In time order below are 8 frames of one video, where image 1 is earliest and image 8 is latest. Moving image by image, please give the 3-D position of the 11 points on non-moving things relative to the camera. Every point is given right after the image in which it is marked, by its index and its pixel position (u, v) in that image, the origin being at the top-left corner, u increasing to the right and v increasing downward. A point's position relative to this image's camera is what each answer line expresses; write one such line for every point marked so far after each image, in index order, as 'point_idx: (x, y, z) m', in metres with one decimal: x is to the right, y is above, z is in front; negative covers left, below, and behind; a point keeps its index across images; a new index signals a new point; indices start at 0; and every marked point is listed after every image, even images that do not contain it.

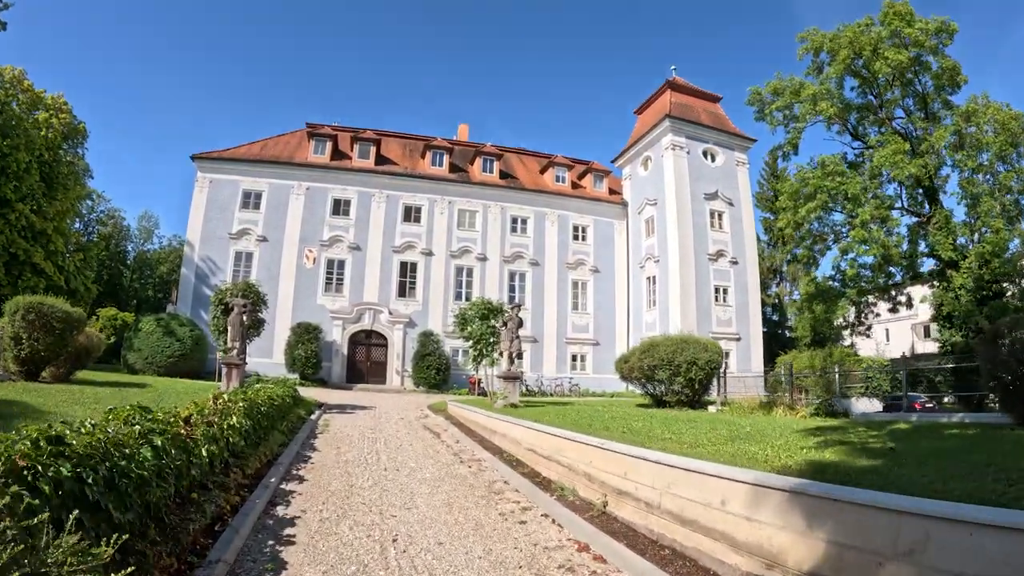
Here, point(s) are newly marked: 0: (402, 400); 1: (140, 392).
0: (-3.0, -2.9, +15.0) m
1: (-6.2, -1.8, +9.9) m
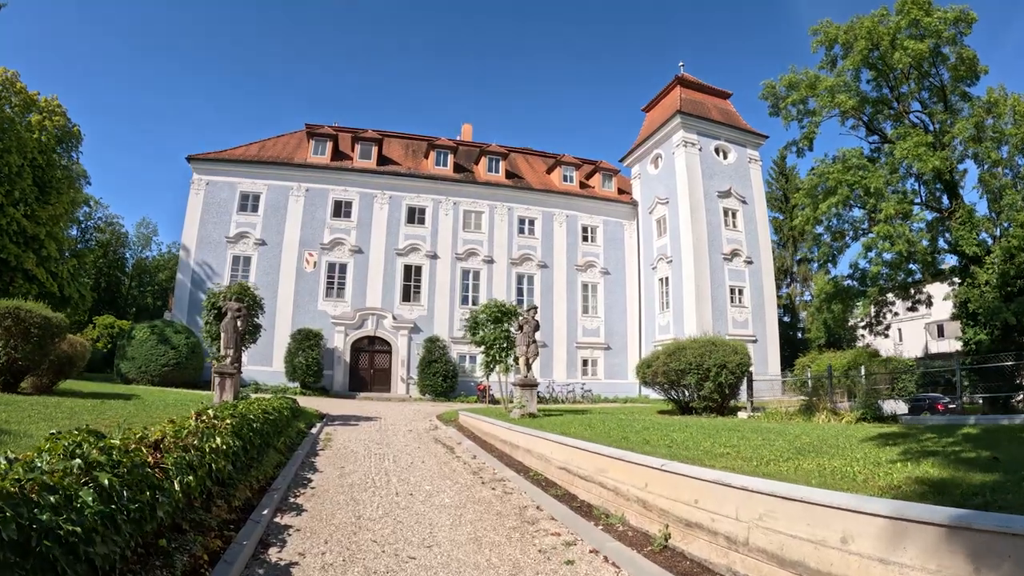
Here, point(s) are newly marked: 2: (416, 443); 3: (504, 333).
0: (-2.6, -3.0, +14.2) m
1: (-6.0, -1.8, +9.0) m
2: (-1.4, -2.3, +8.6) m
3: (-0.1, -0.9, +11.1) m
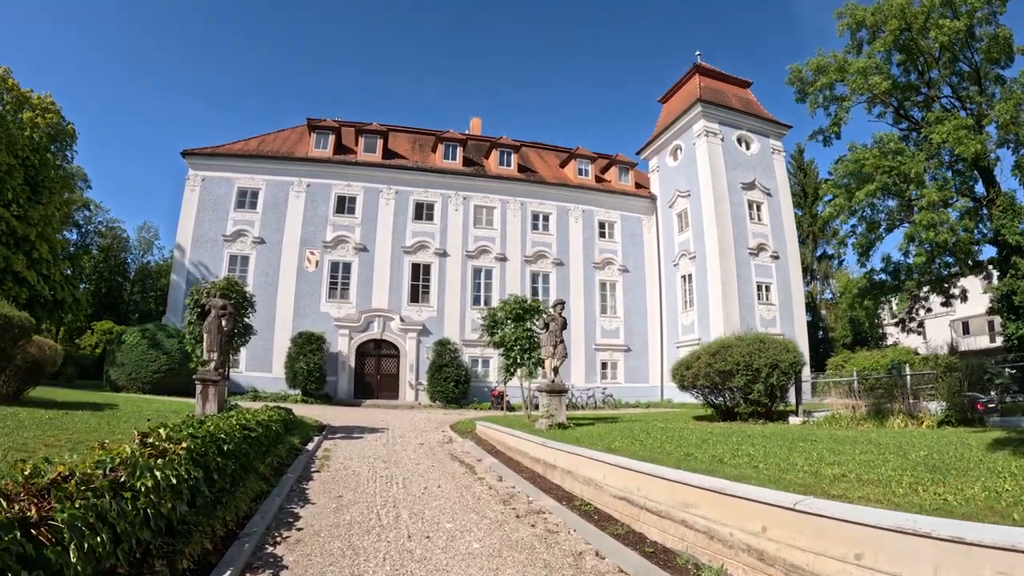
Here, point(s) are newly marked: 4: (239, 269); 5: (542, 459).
0: (-2.2, -2.9, +12.9) m
1: (-5.6, -1.7, +7.8) m
2: (-1.0, -2.2, +7.3) m
3: (+0.3, -0.8, +9.8) m
4: (-9.0, +0.6, +19.2) m
5: (+0.3, -1.9, +6.5) m
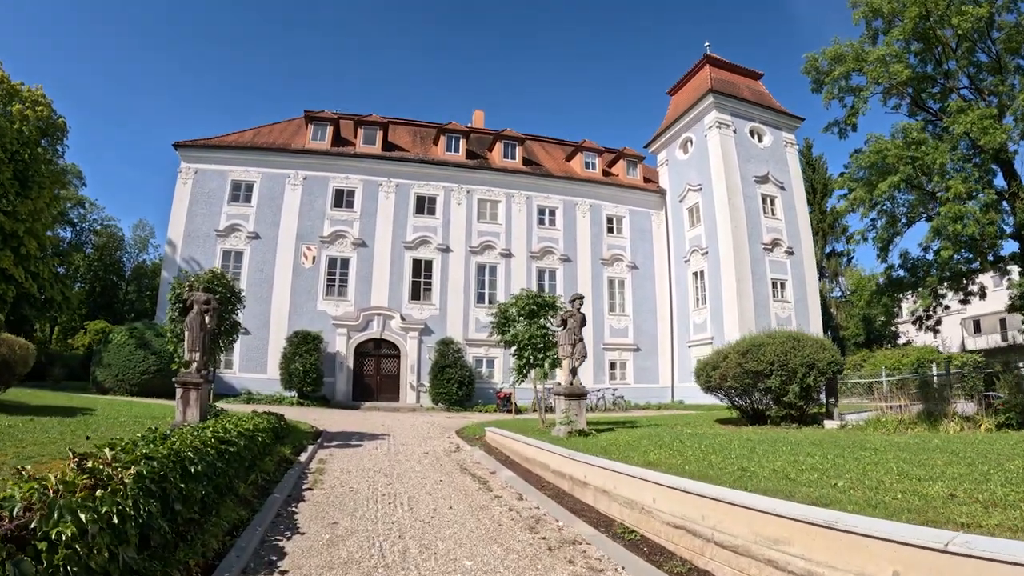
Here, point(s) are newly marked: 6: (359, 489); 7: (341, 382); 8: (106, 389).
0: (-2.0, -2.8, +12.1) m
1: (-5.4, -1.6, +7.0) m
2: (-0.8, -2.1, +6.5) m
3: (+0.5, -0.7, +9.0) m
4: (-8.8, +0.7, +18.4) m
5: (+0.5, -1.8, +5.7) m
6: (-1.5, -1.9, +5.6) m
7: (-5.3, -2.9, +17.9) m
8: (-11.0, -2.7, +15.8) m
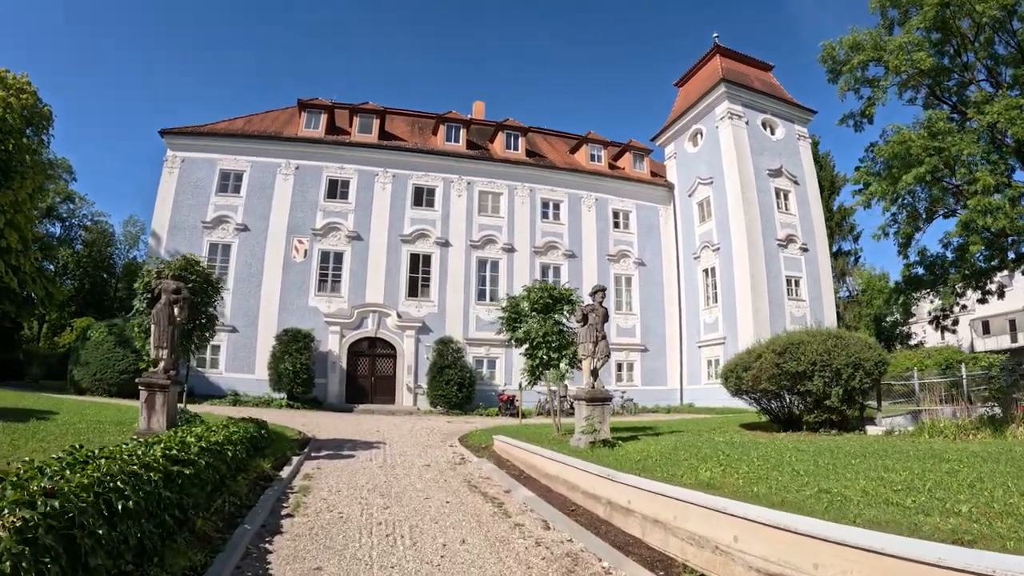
0: (-1.9, -2.7, +11.2) m
1: (-5.2, -1.5, +6.0) m
2: (-0.7, -2.0, +5.6) m
3: (+0.6, -0.5, +8.1) m
4: (-8.7, +0.9, +17.4) m
5: (+0.7, -1.7, +4.7) m
6: (-1.3, -1.8, +4.6) m
7: (-5.2, -2.8, +16.9) m
8: (-10.9, -2.6, +14.8) m
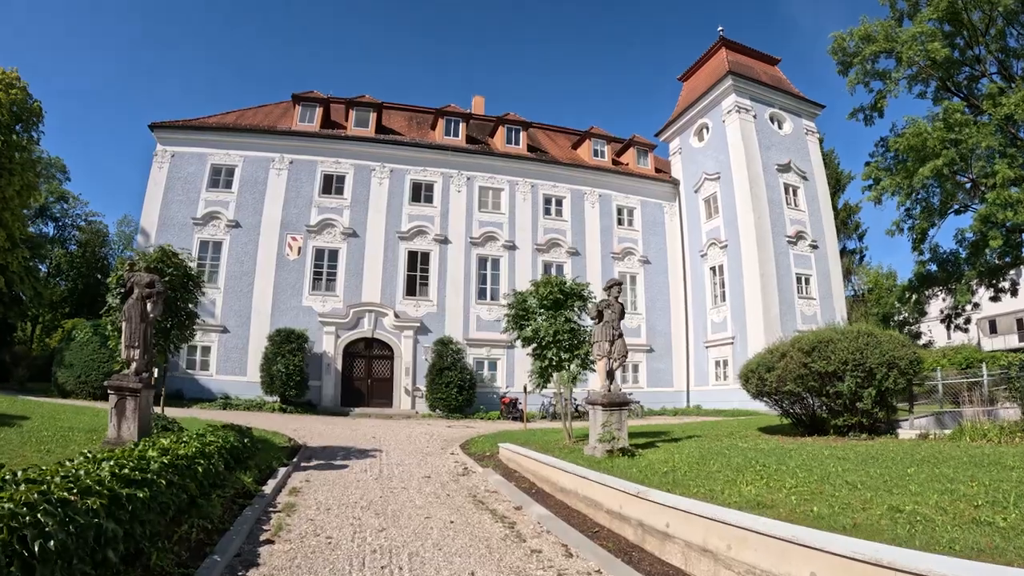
0: (-1.8, -2.6, +10.5) m
1: (-5.1, -1.4, +5.4) m
2: (-0.6, -1.9, +5.0) m
3: (+0.7, -0.5, +7.5) m
4: (-8.7, +0.9, +16.8) m
5: (+0.8, -1.6, +4.1) m
6: (-1.2, -1.7, +4.0) m
7: (-5.1, -2.7, +16.3) m
8: (-10.8, -2.5, +14.1) m
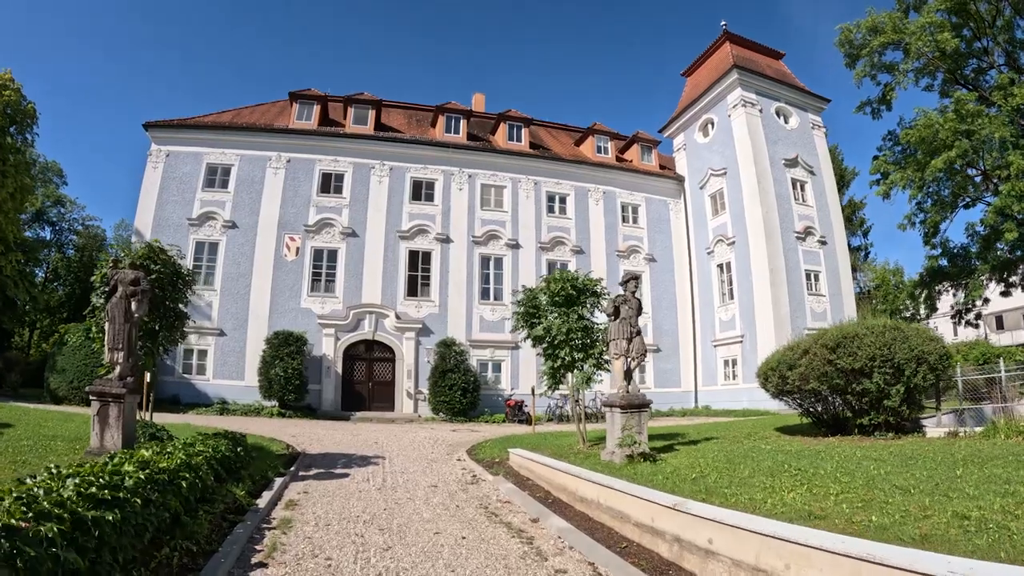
0: (-1.7, -2.6, +10.1) m
1: (-5.0, -1.4, +5.0) m
2: (-0.4, -1.8, +4.6) m
3: (+0.8, -0.4, +7.1) m
4: (-8.6, +0.8, +16.4) m
5: (+1.0, -1.5, +3.7) m
6: (-1.1, -1.7, +3.6) m
7: (-5.0, -2.8, +15.9) m
8: (-10.7, -2.6, +13.7) m
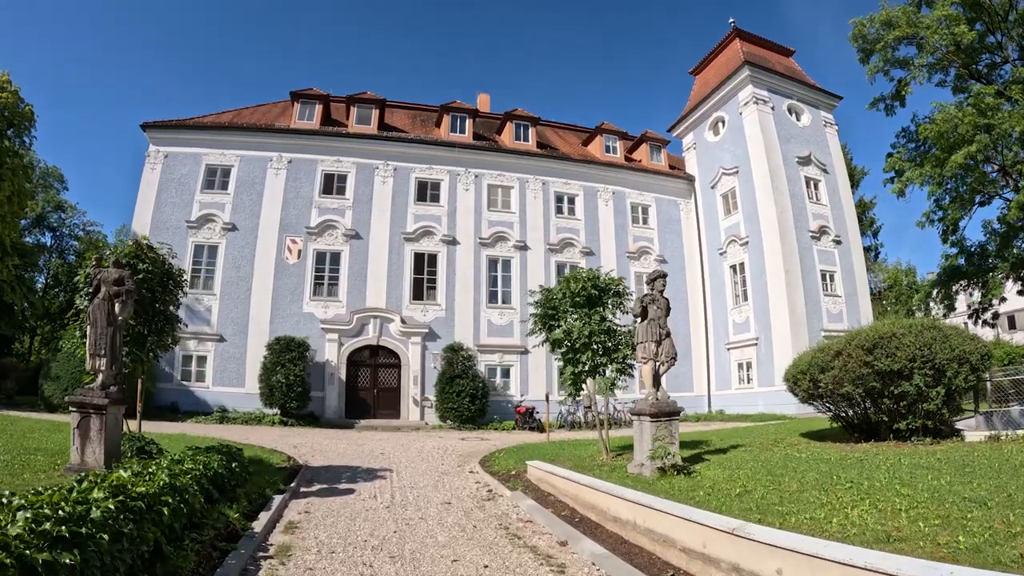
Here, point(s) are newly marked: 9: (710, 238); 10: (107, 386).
0: (-1.4, -2.6, +9.6) m
1: (-4.8, -1.4, +4.5) m
2: (-0.3, -1.8, +4.1) m
3: (+1.0, -0.4, +6.6) m
4: (-8.3, +0.7, +15.9) m
5: (+1.1, -1.5, +3.2) m
6: (-0.9, -1.7, +3.1) m
7: (-4.7, -2.9, +15.4) m
8: (-10.4, -2.7, +13.2) m
9: (+6.6, +1.7, +19.6) m
10: (-3.4, -0.8, +4.9) m
